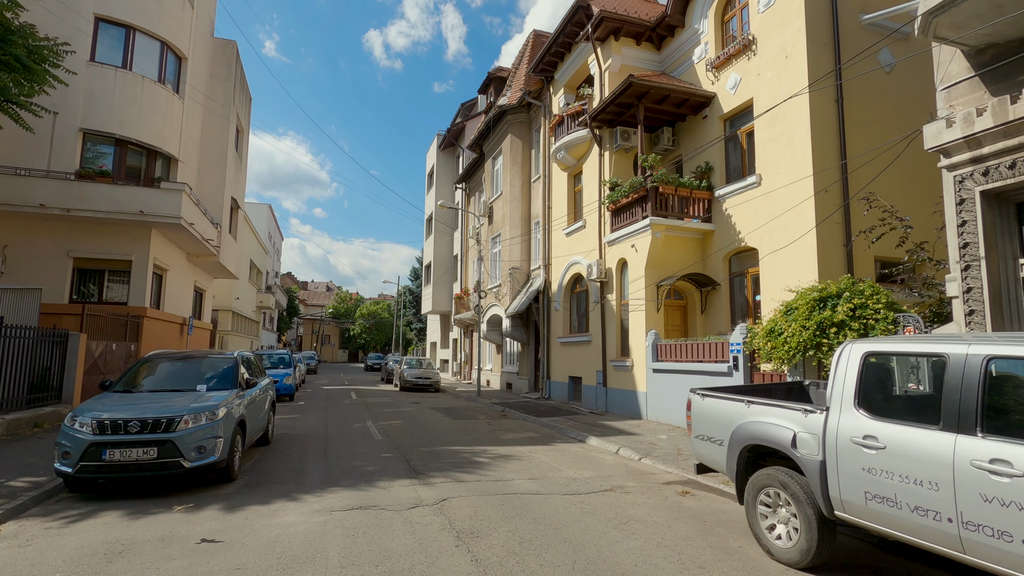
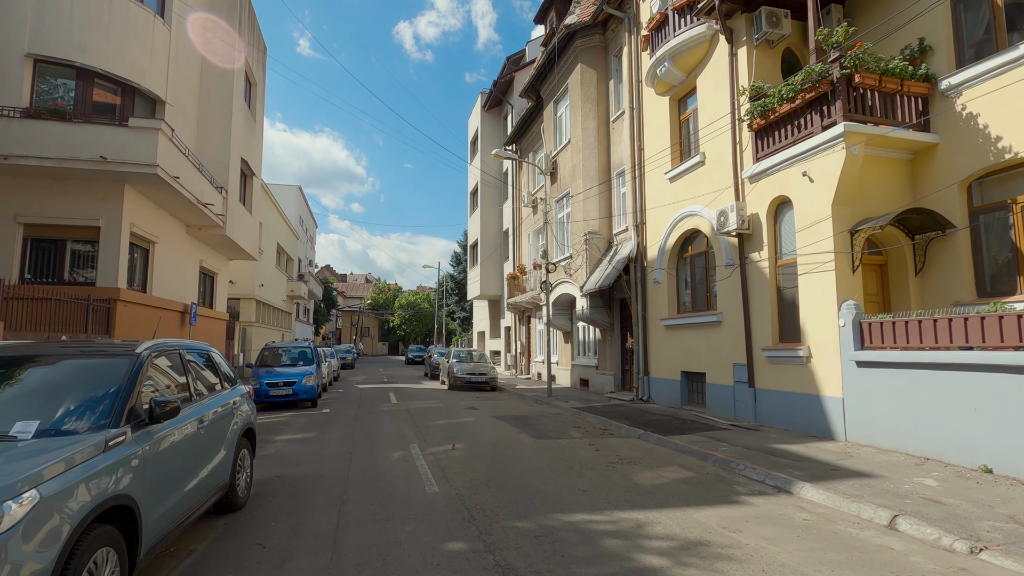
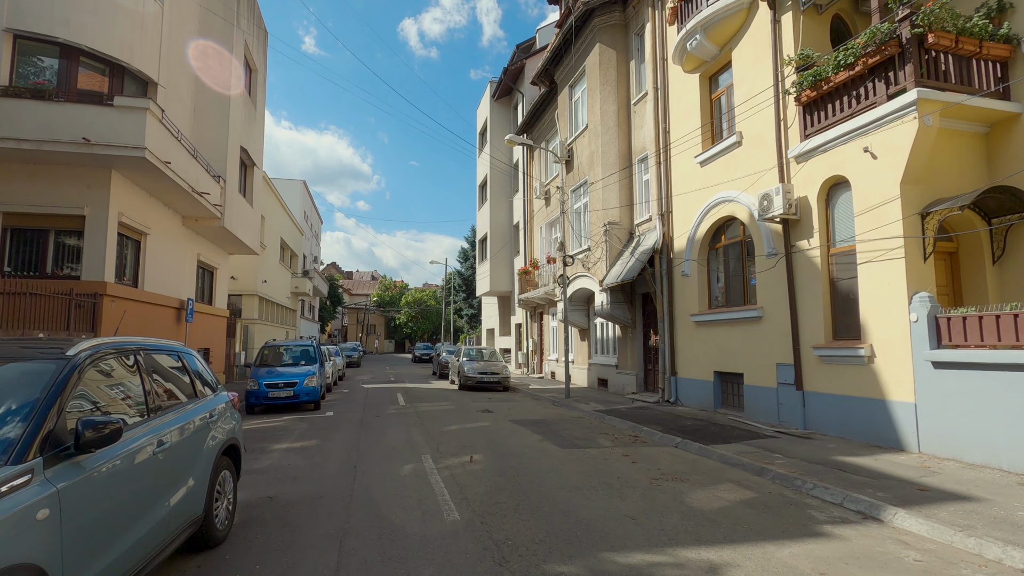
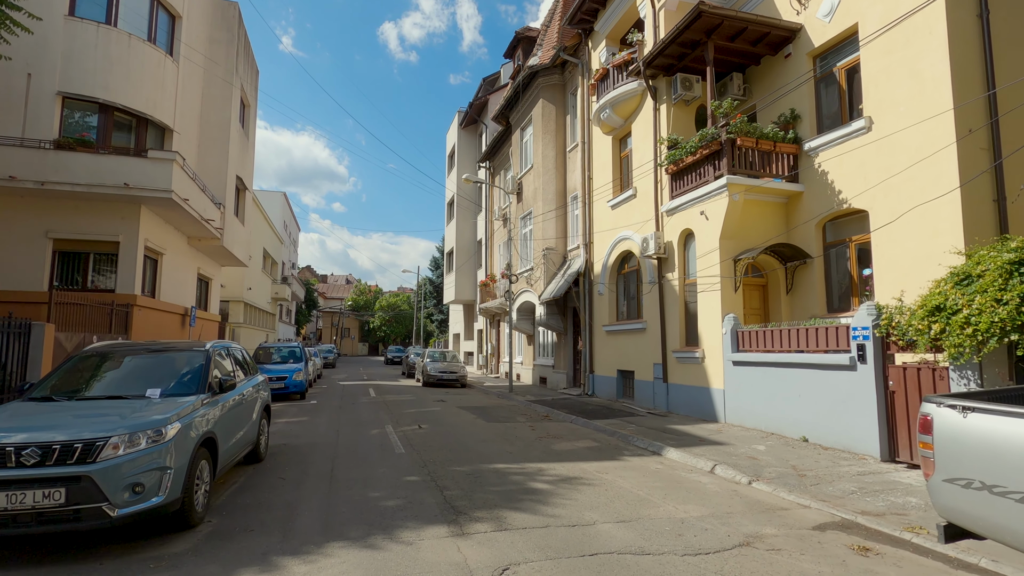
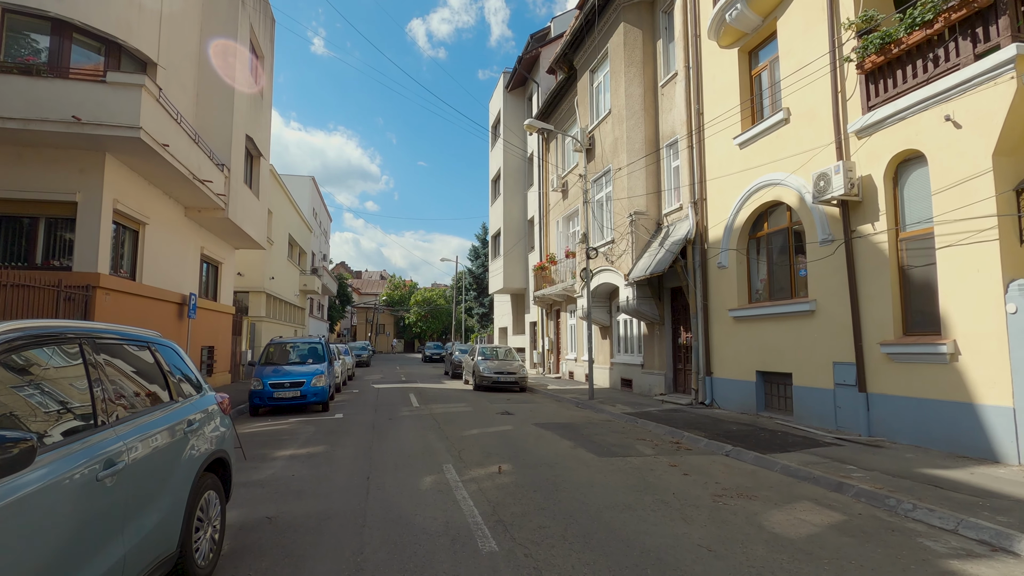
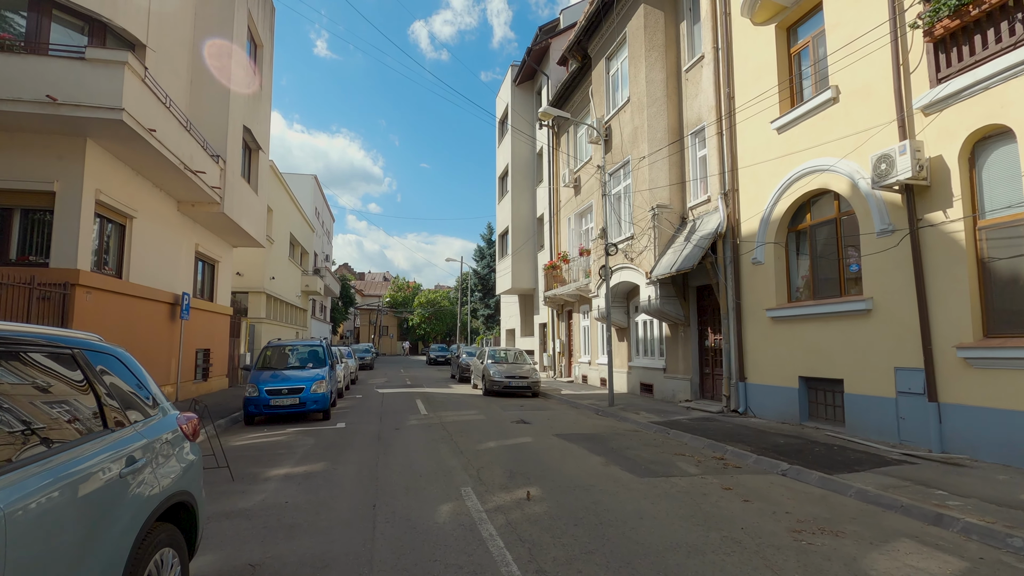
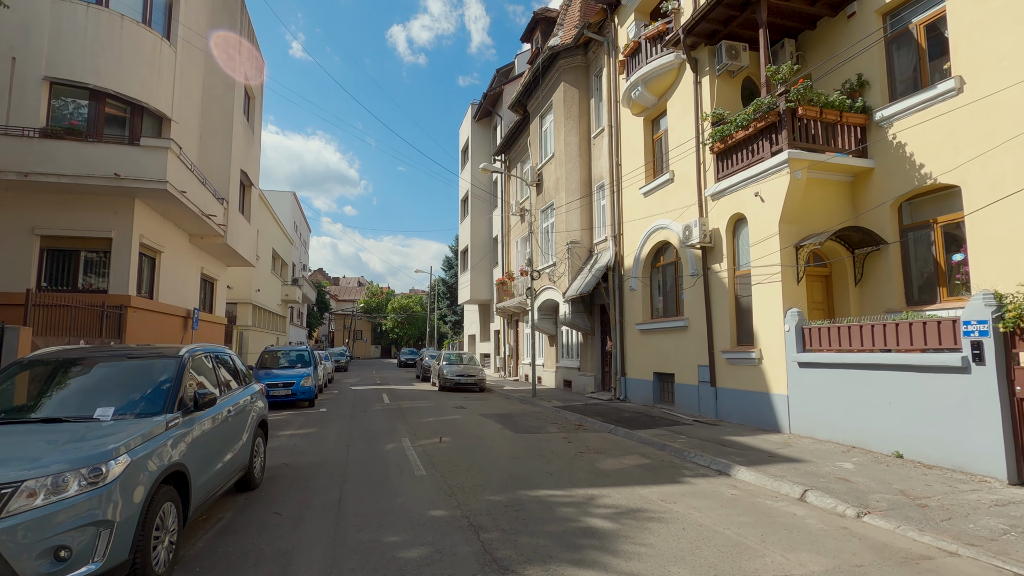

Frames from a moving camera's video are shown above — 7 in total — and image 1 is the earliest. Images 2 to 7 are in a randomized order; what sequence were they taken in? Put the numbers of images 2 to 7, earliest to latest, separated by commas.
4, 7, 2, 3, 5, 6
